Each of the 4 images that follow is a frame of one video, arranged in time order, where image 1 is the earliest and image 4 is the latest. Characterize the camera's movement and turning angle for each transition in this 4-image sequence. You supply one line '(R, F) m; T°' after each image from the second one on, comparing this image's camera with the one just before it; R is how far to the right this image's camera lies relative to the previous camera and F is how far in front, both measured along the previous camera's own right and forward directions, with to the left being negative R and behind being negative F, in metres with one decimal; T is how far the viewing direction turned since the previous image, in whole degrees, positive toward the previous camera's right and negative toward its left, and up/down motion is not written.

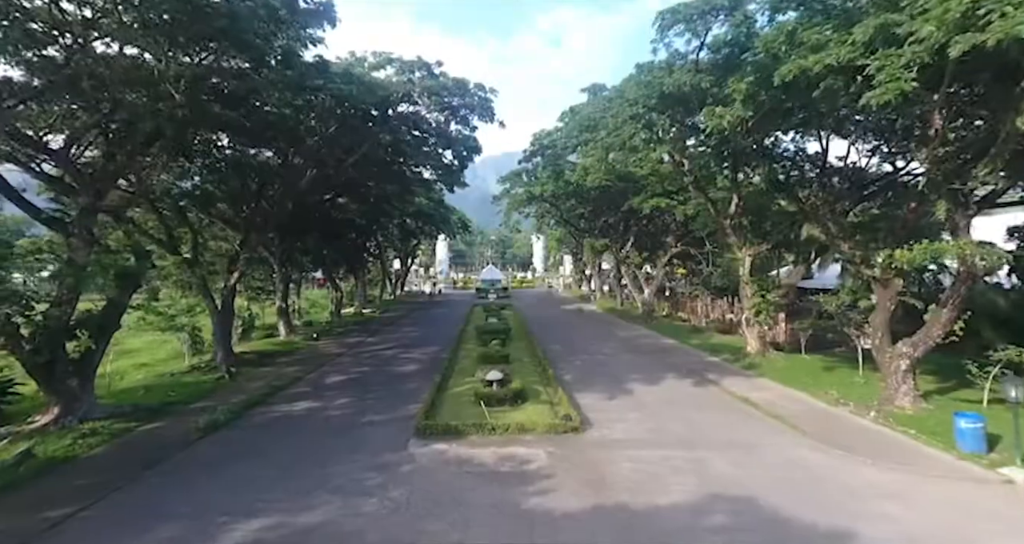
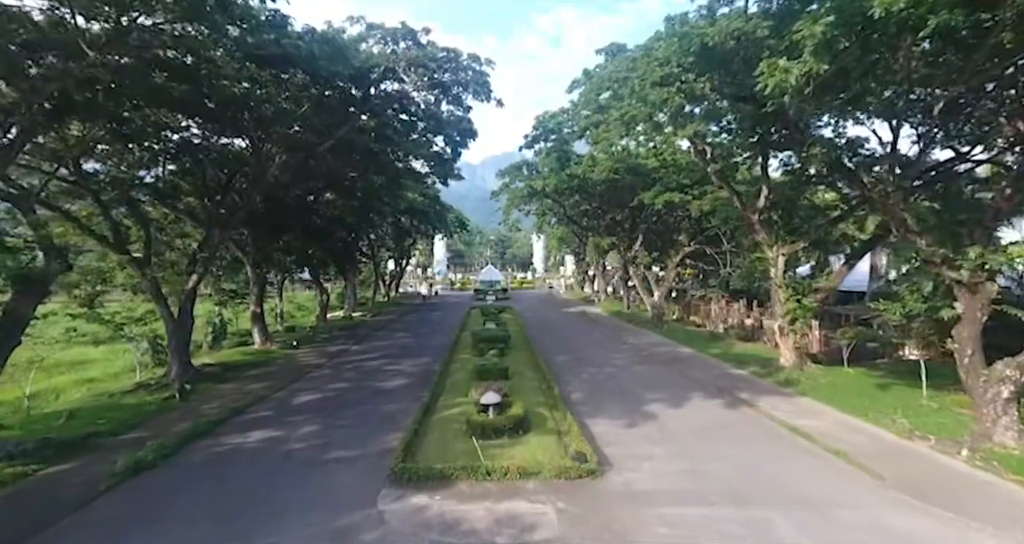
(0.0, +1.7) m; 0°
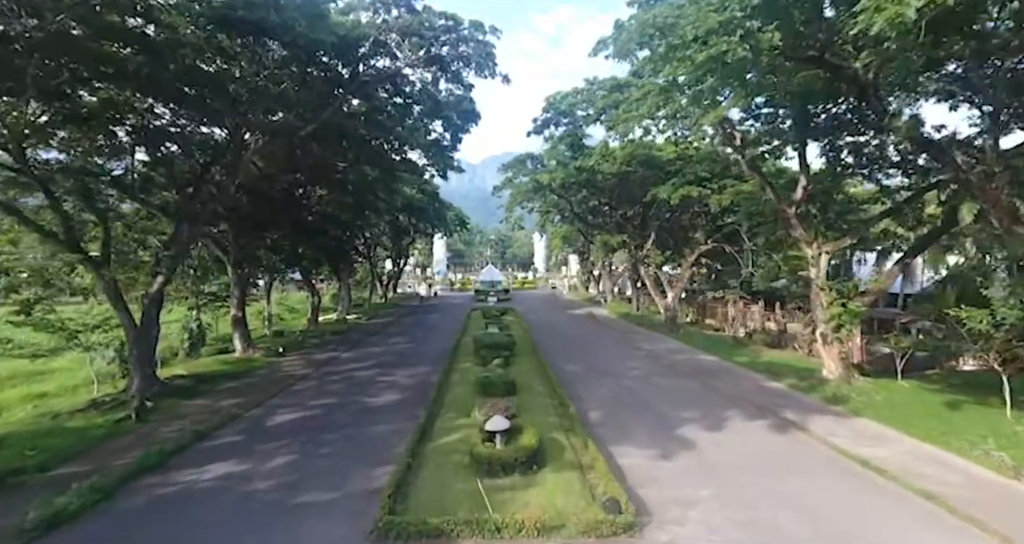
(-0.1, +1.4) m; 0°
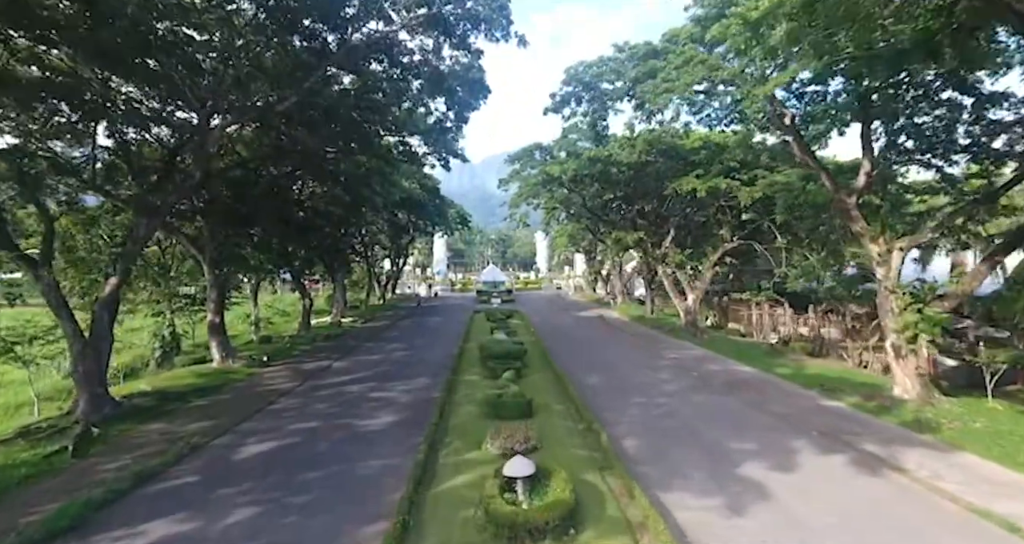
(-0.3, +1.6) m; 0°
